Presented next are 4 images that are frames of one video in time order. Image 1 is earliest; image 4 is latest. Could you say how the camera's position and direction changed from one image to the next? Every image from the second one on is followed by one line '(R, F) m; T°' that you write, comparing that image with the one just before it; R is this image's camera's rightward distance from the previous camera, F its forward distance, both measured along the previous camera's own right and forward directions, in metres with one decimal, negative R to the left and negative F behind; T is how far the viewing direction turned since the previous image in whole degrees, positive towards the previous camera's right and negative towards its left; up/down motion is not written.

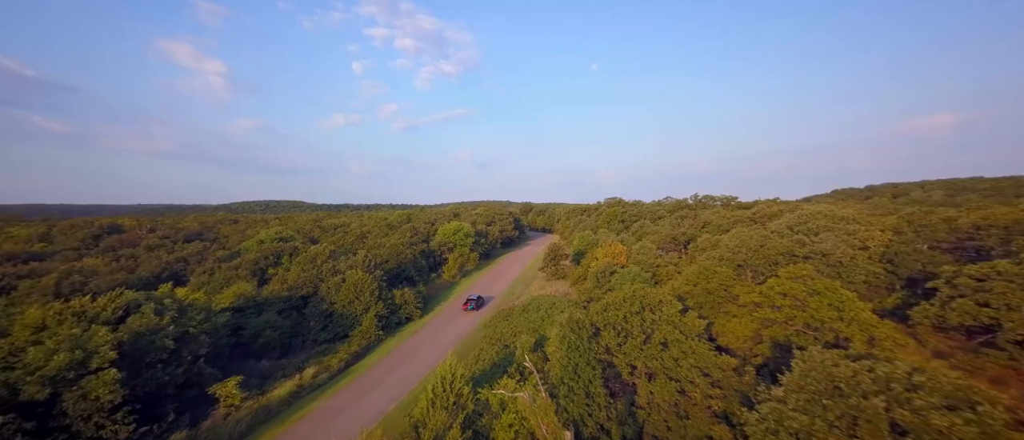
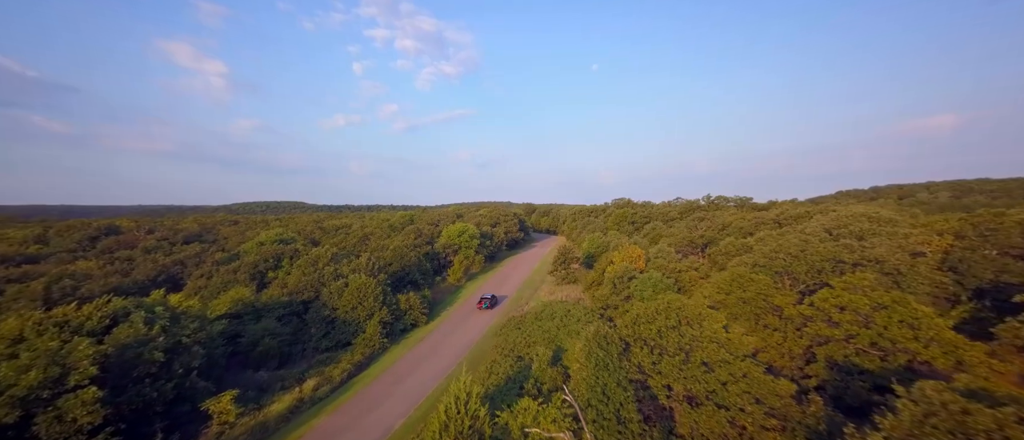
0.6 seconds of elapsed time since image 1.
(-0.4, +1.0) m; 0°
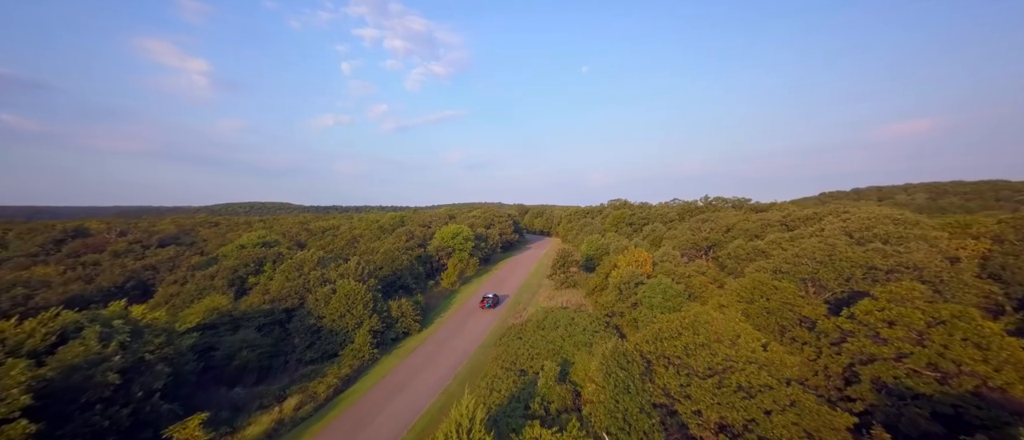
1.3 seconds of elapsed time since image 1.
(-0.4, +1.1) m; +1°
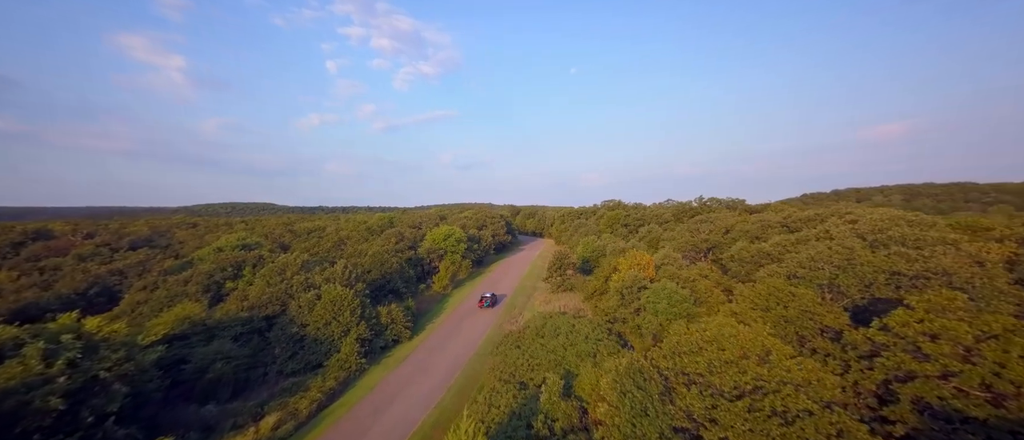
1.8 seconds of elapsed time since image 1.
(-0.3, +0.9) m; +2°
